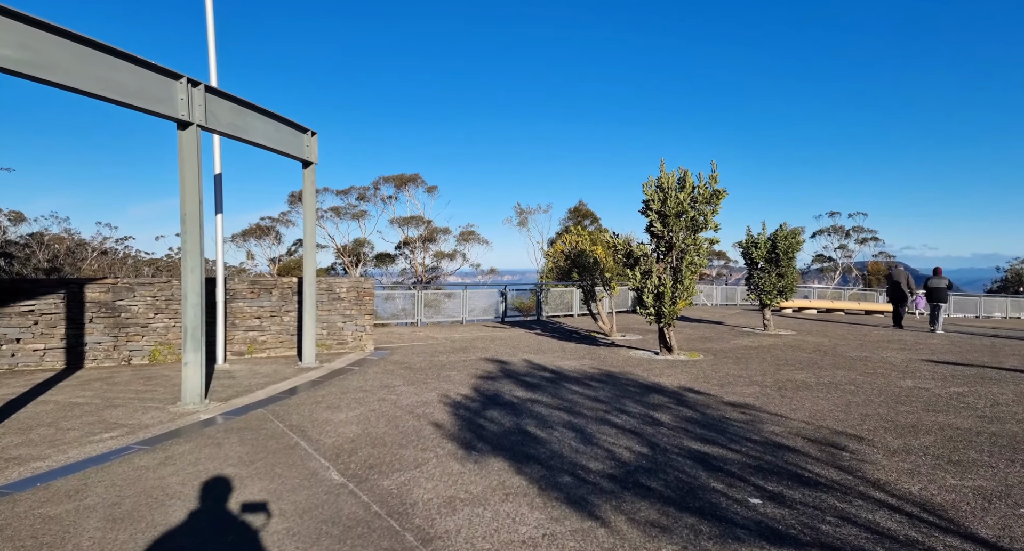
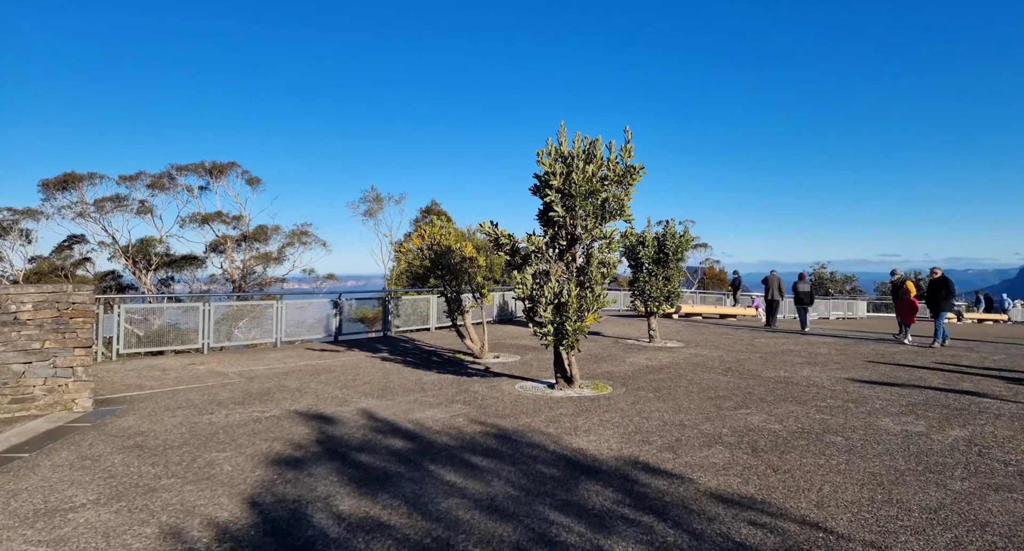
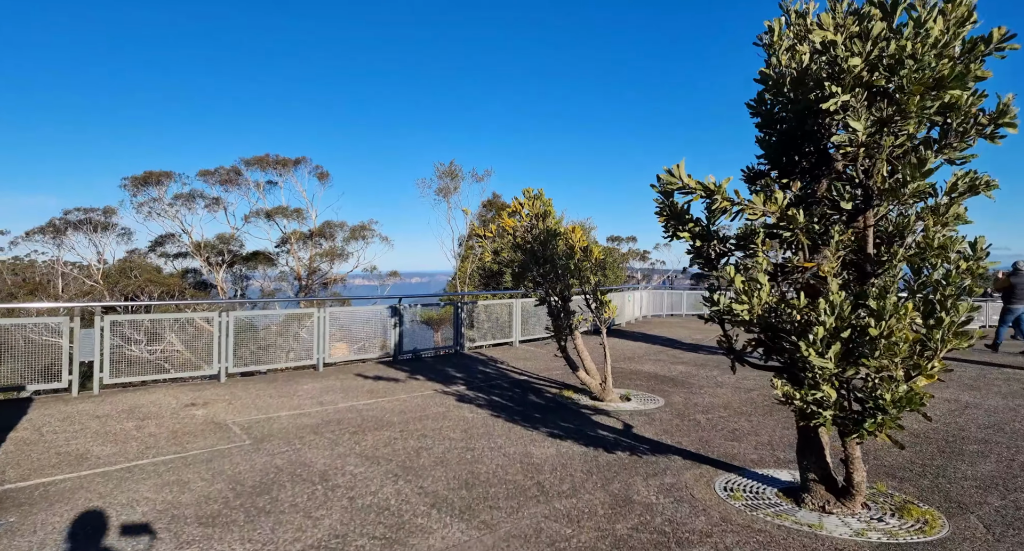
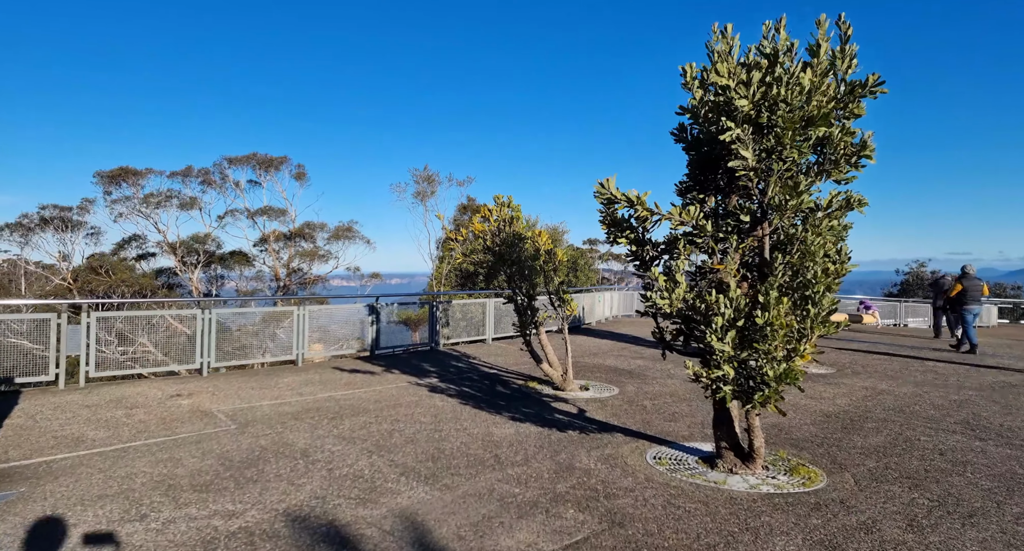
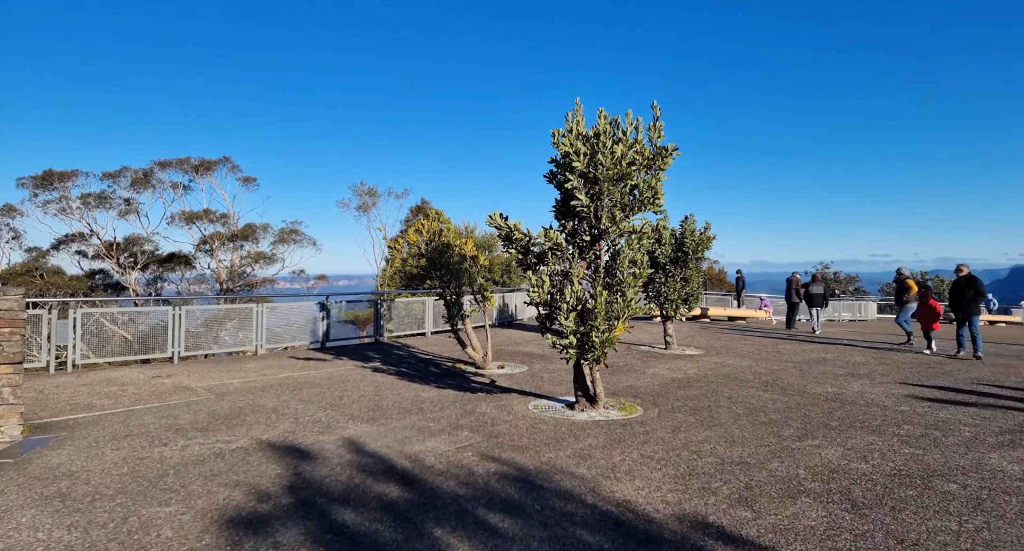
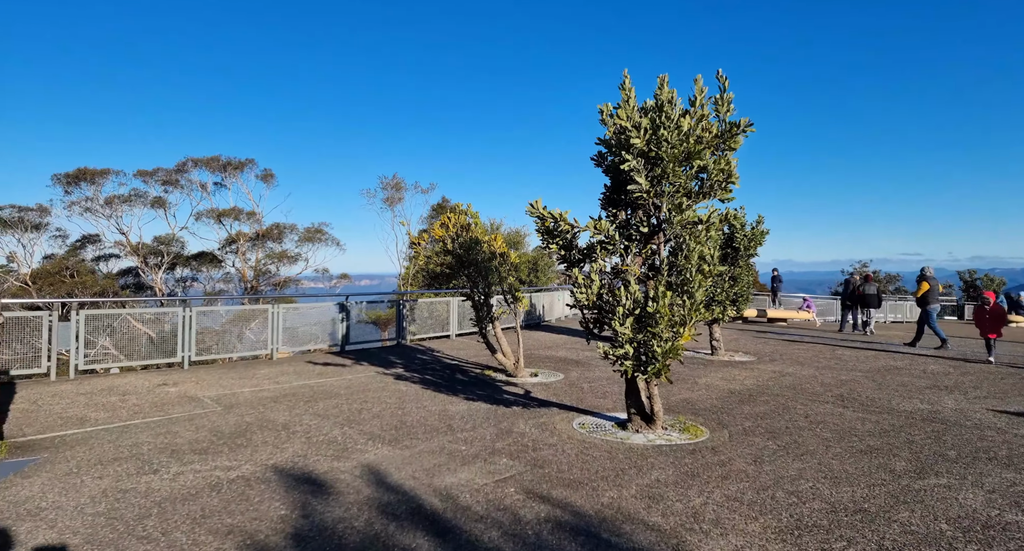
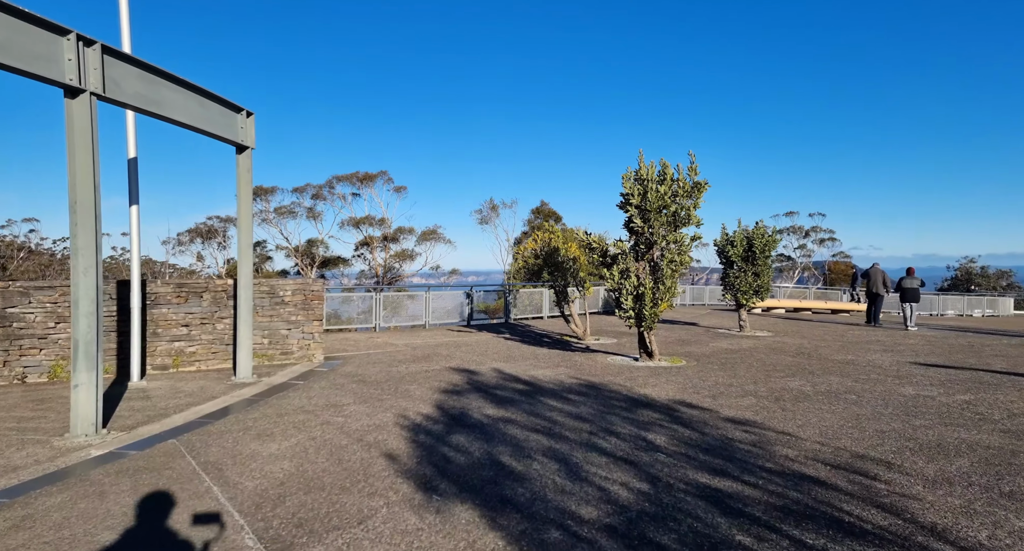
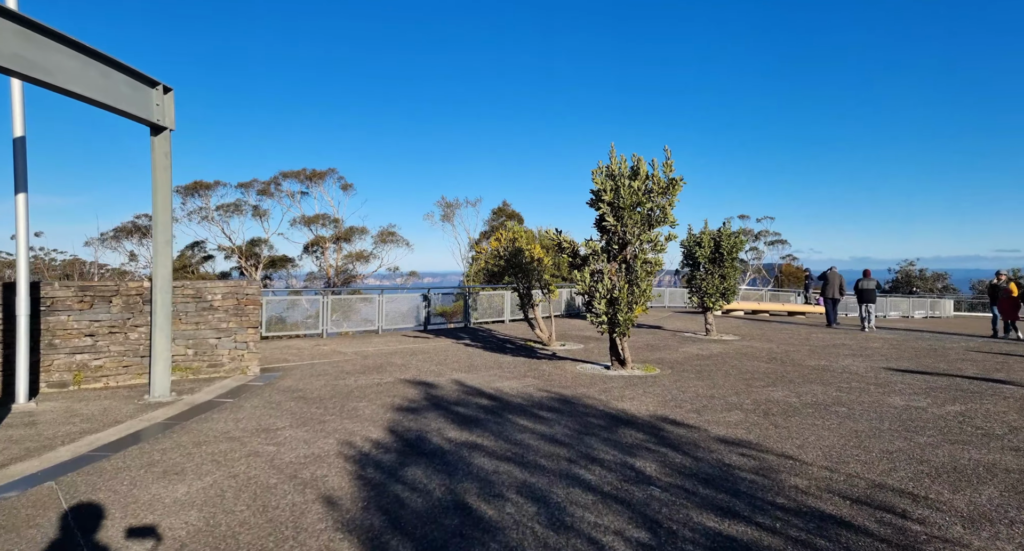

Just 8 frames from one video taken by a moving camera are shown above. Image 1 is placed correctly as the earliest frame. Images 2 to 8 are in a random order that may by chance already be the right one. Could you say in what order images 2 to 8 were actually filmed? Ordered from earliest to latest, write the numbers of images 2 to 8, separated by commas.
7, 8, 2, 5, 6, 4, 3
